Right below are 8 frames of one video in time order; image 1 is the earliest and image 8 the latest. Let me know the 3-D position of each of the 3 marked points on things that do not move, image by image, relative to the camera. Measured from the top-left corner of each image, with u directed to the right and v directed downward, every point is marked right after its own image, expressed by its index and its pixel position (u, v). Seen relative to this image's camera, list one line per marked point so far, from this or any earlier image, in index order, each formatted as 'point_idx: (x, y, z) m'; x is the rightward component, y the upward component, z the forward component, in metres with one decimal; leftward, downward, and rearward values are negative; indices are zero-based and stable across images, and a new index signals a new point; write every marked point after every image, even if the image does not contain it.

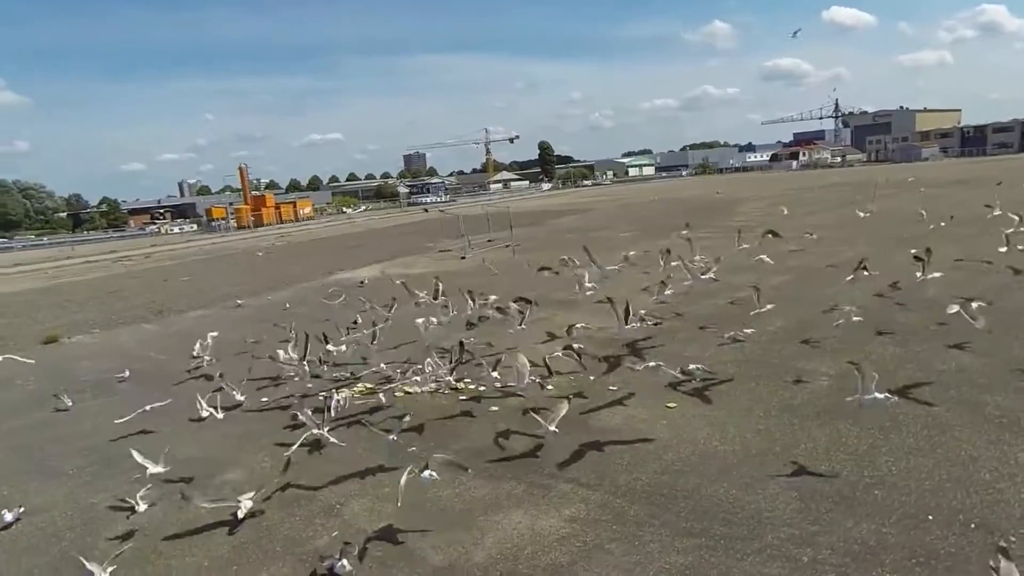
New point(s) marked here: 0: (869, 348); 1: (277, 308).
0: (+5.5, -0.8, +7.7) m
1: (-6.7, -0.8, +16.6) m
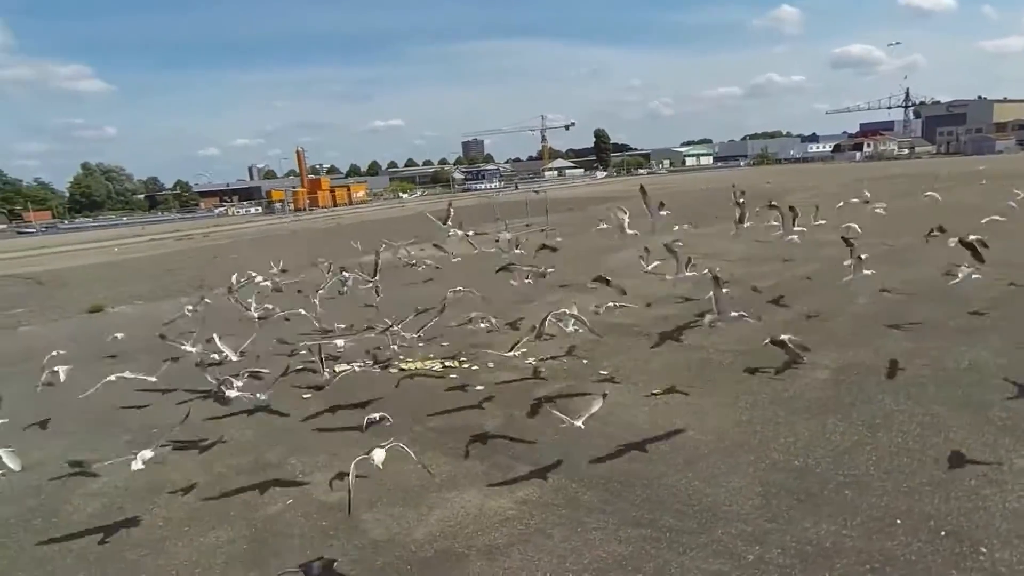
0: (+5.3, -0.7, +7.2) m
1: (-6.2, -0.1, +16.9) m
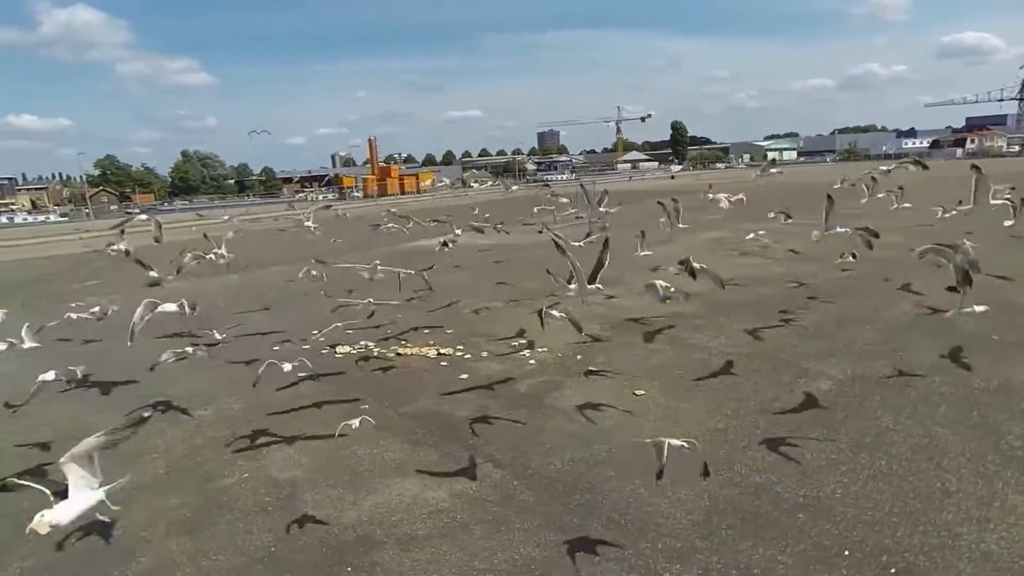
0: (+5.1, -0.7, +6.5) m
1: (-5.3, +0.5, +17.3) m
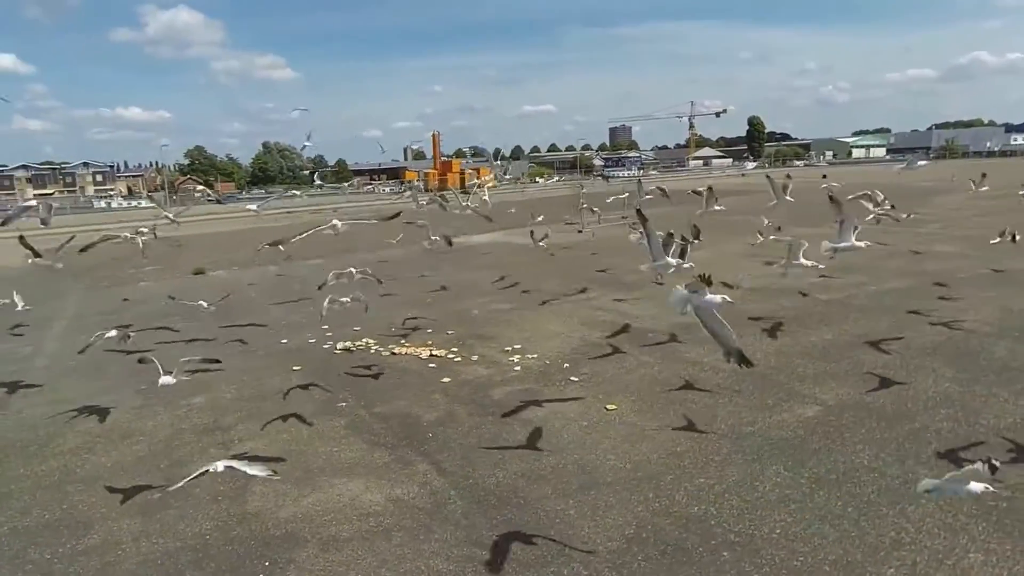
0: (+4.8, -1.0, +5.9) m
1: (-4.4, +0.7, +17.8) m
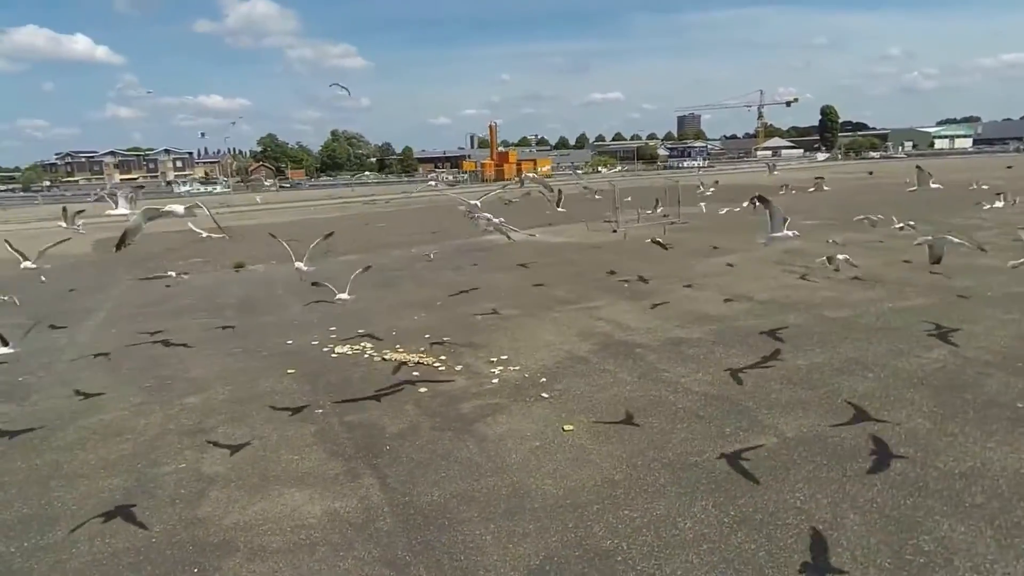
0: (+4.3, -1.3, +5.6) m
1: (-3.8, +0.7, +18.2) m
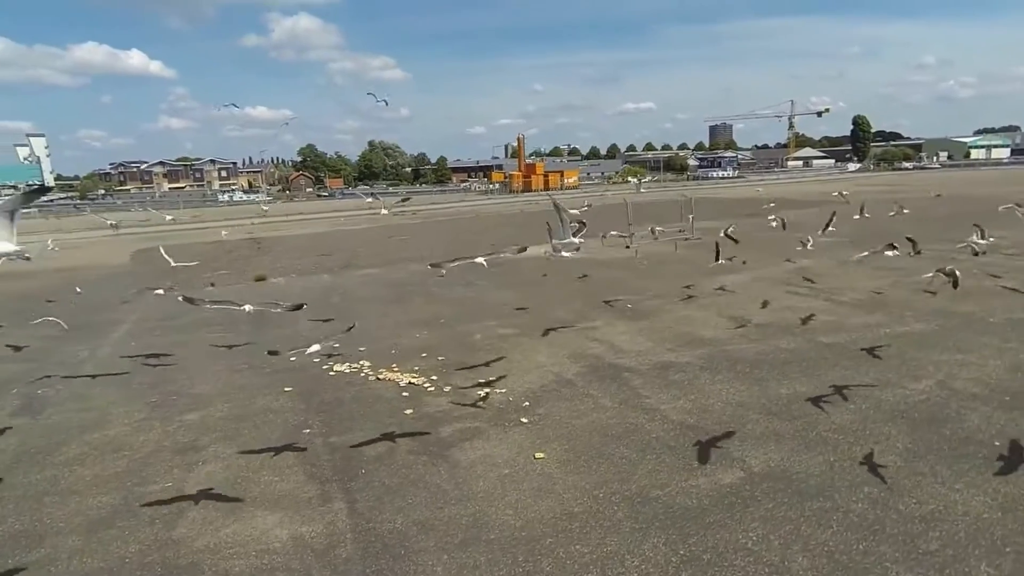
0: (+3.9, -1.7, +5.5) m
1: (-3.5, +0.1, +18.5) m
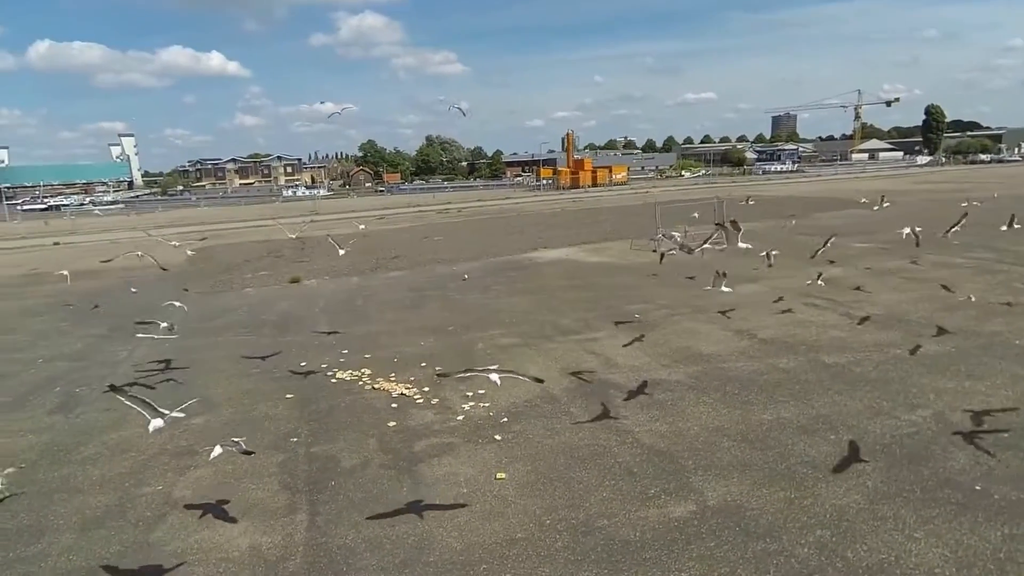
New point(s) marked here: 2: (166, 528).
0: (+3.5, -2.0, +5.3) m
1: (-2.8, 0.0, +18.9) m
2: (-3.7, -2.6, +5.5) m
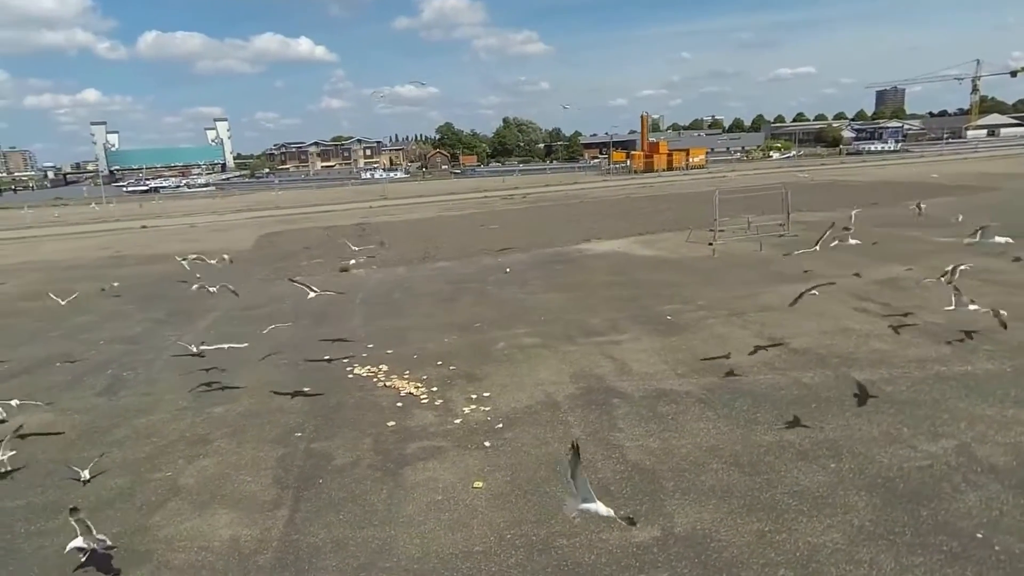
0: (+3.1, -2.2, +4.9) m
1: (-1.5, +0.2, +19.1) m
2: (-4.0, -2.6, +5.9) m
